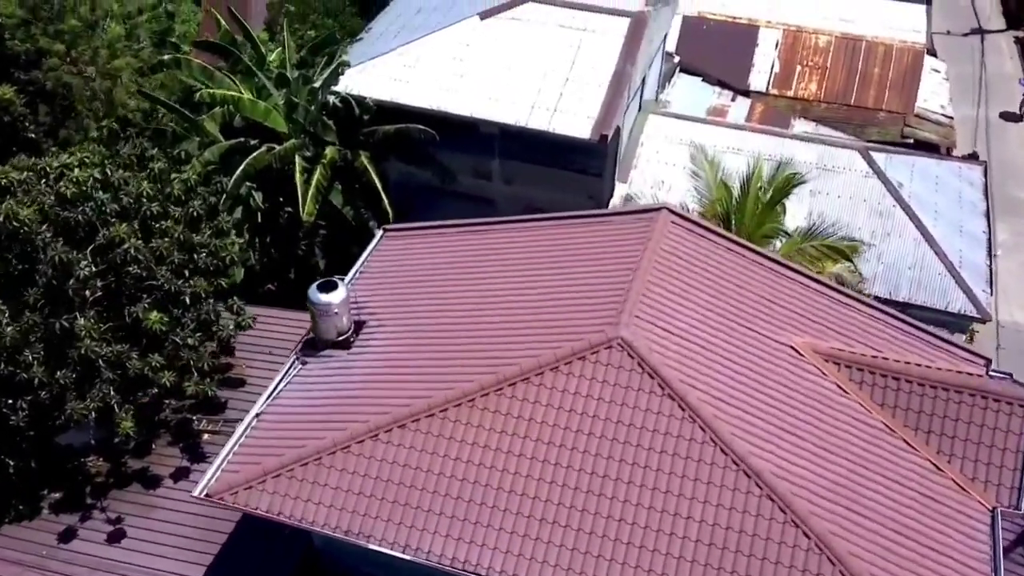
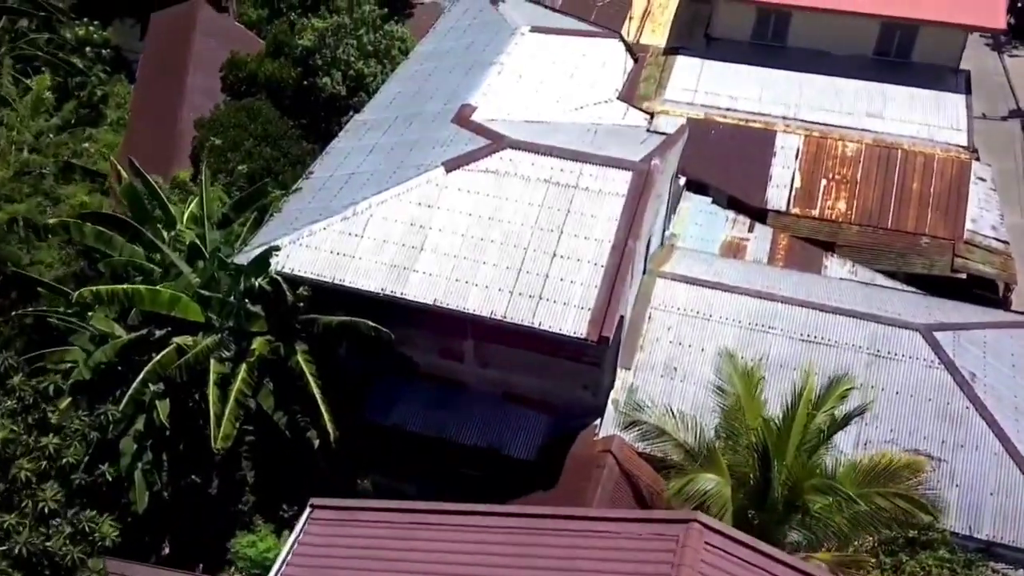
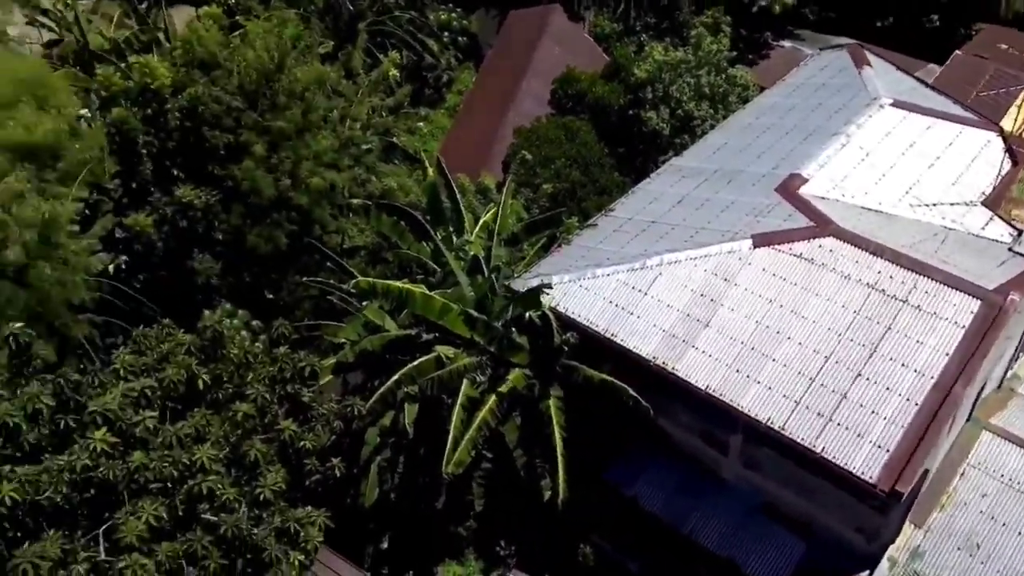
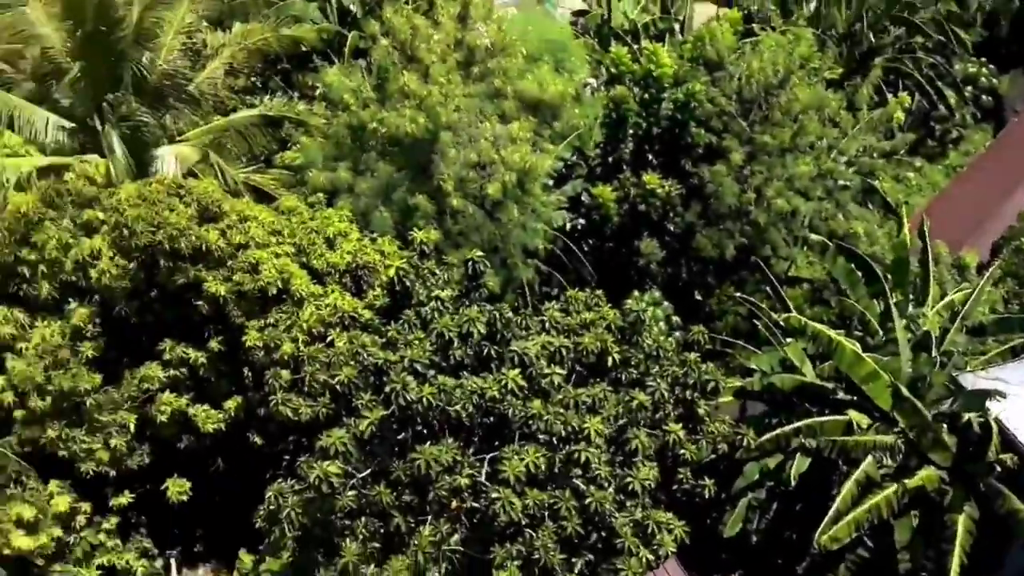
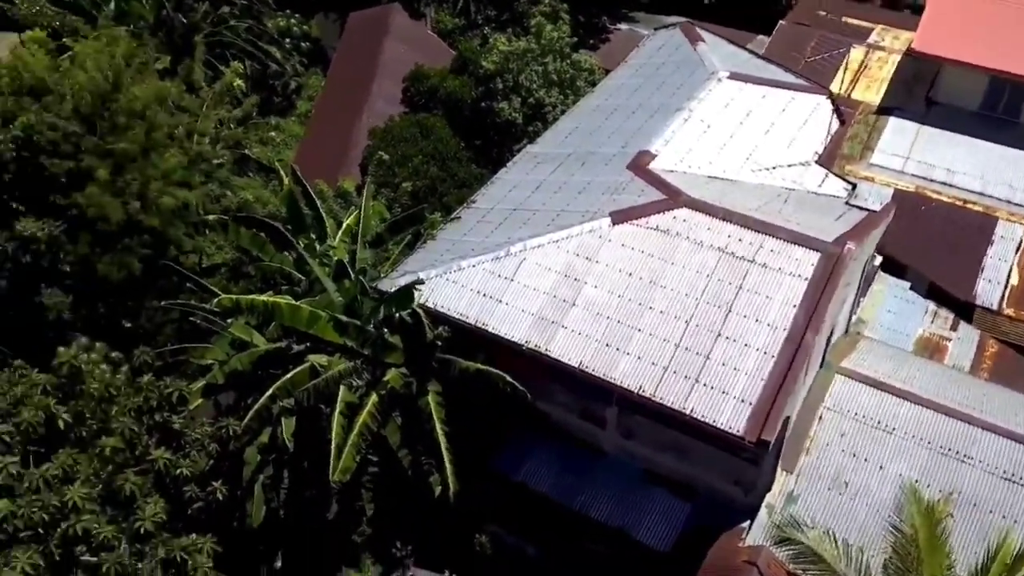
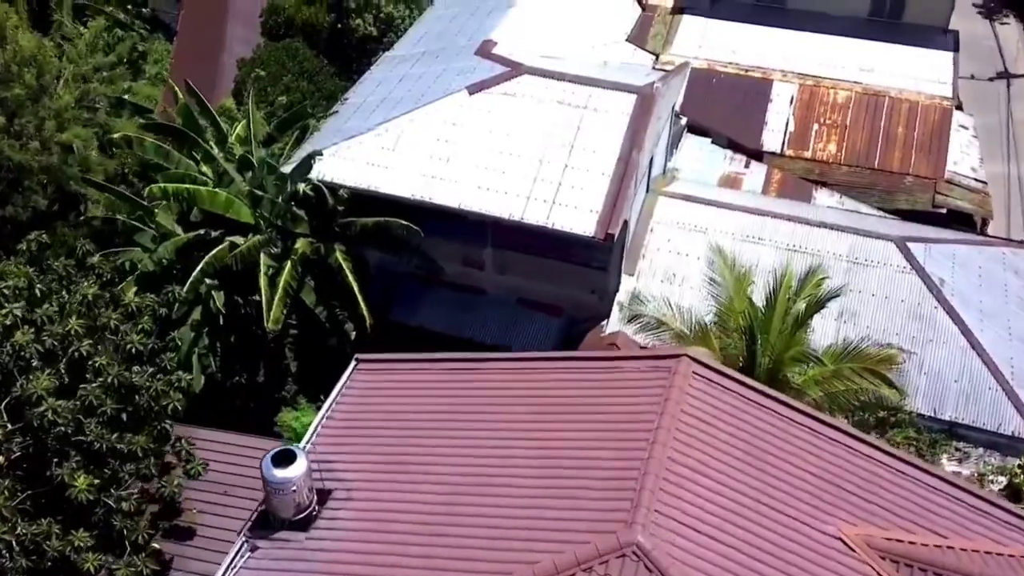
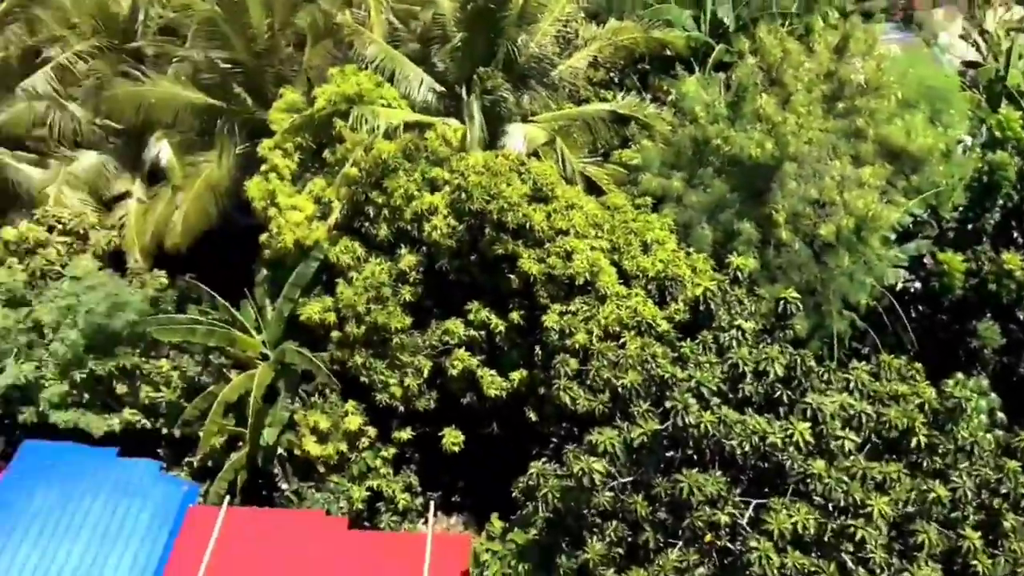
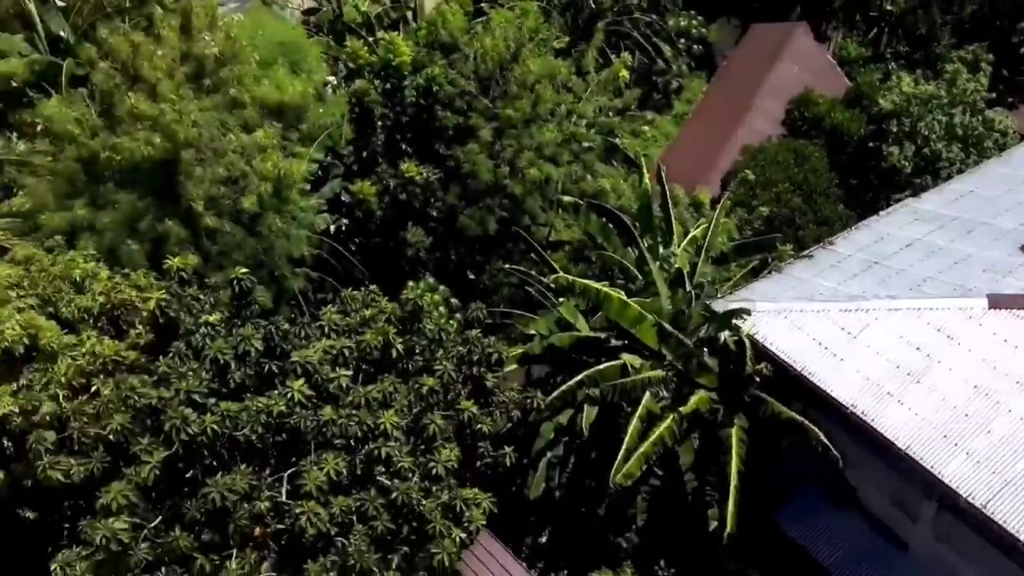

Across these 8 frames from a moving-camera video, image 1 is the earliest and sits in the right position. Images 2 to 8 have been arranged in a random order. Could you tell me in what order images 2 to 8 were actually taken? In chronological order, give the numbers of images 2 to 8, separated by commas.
6, 2, 5, 3, 8, 4, 7
